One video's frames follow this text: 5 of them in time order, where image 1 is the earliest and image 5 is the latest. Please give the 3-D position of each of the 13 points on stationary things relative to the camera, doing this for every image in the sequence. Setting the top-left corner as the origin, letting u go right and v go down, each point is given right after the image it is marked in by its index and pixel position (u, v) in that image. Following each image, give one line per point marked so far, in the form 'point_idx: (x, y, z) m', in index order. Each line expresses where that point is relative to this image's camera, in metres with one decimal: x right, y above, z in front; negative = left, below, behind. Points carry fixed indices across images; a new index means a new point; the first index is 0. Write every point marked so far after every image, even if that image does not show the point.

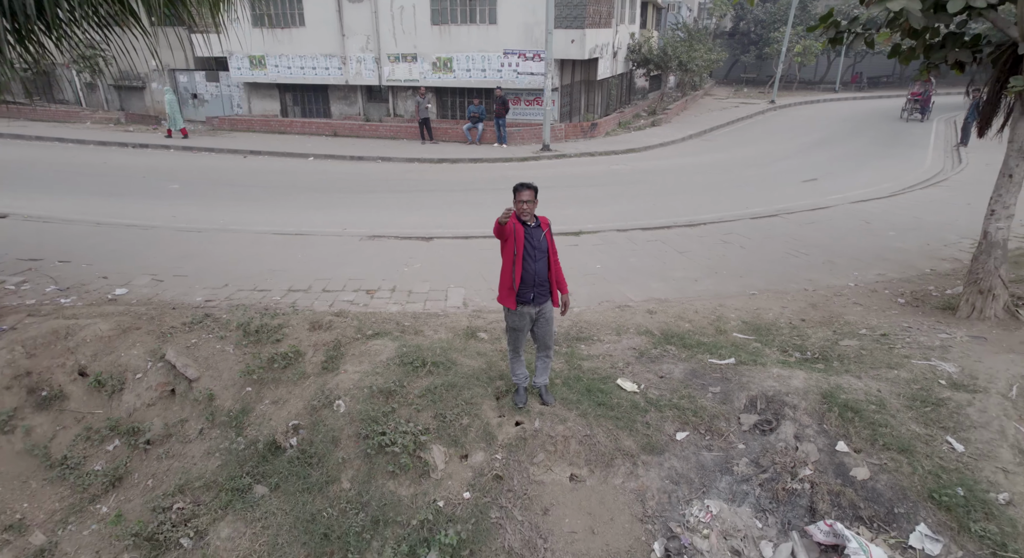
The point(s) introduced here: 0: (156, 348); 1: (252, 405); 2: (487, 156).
0: (-2.6, -0.5, +3.9) m
1: (-1.7, -0.8, +3.5) m
2: (-0.6, +2.8, +12.0) m
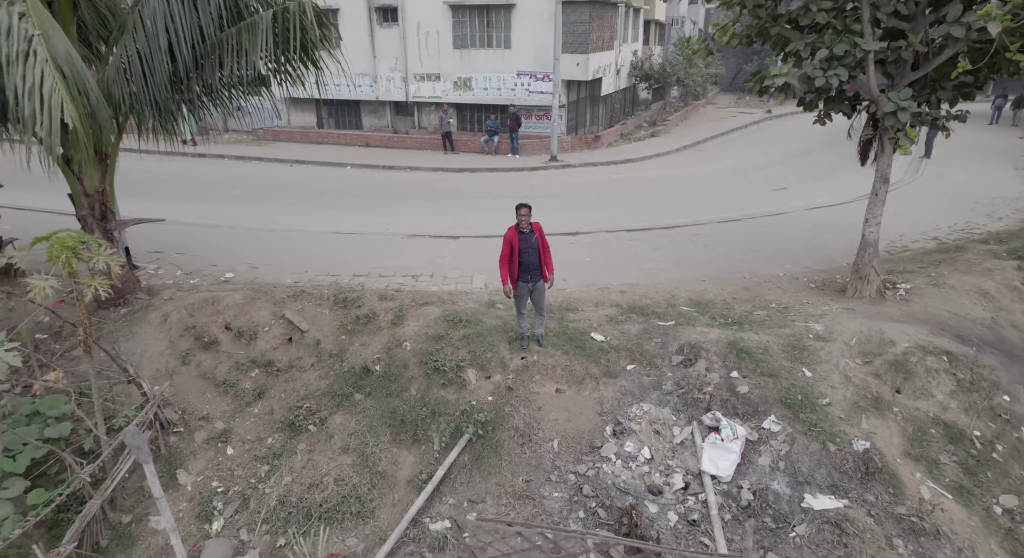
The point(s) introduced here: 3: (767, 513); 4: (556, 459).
0: (-2.5, -0.3, +5.6) m
1: (-1.6, -0.7, +5.2) m
2: (-0.3, +2.9, +13.7) m
3: (+1.8, -1.6, +3.7) m
4: (+0.3, -1.4, +4.1) m
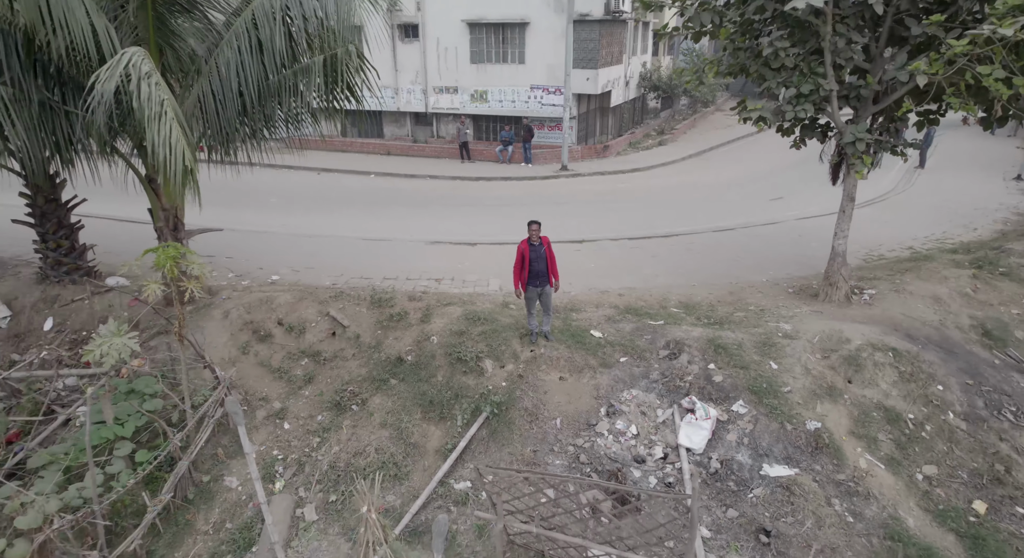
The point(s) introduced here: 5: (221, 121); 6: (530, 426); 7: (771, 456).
0: (-2.3, -0.4, +6.5) m
1: (-1.5, -0.7, +6.1) m
2: (+0.1, +2.9, +14.6) m
3: (+1.9, -1.7, +4.5) m
4: (+0.4, -1.5, +5.0) m
5: (-3.2, +1.7, +5.9) m
6: (+0.2, -1.4, +5.1) m
7: (+2.3, -1.5, +4.7) m
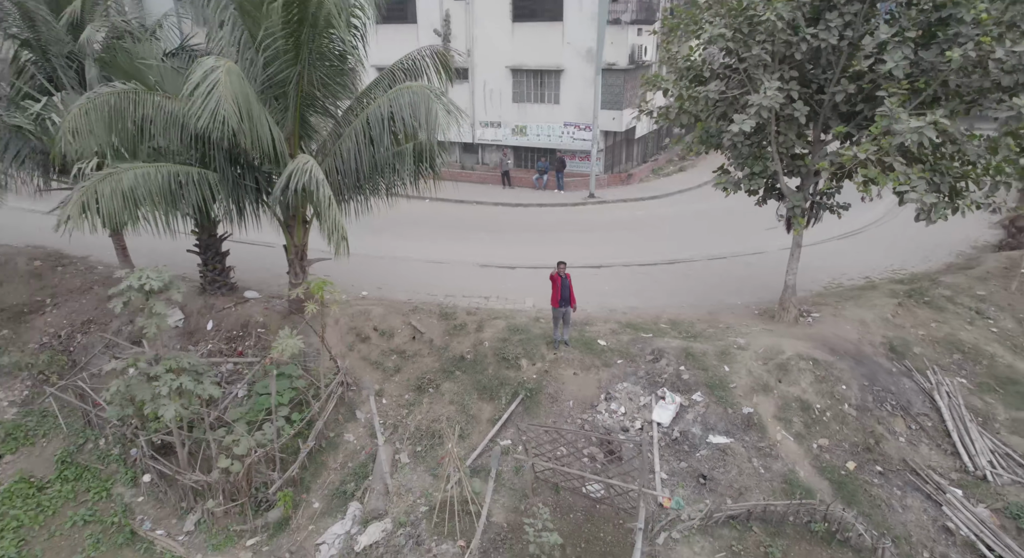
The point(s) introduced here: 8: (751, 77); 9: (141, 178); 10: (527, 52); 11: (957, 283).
0: (-1.8, -0.7, +9.0) m
1: (-1.0, -1.0, +8.6) m
2: (+1.2, +2.5, +16.9) m
3: (+2.2, -2.1, +6.8) m
4: (+0.8, -1.8, +7.3) m
5: (-2.7, +1.4, +8.5) m
6: (+0.6, -1.8, +7.4) m
7: (+2.6, -1.9, +6.9) m
8: (+3.2, +2.8, +7.2) m
9: (-4.7, +1.3, +6.7) m
10: (+0.5, +7.5, +17.6) m
11: (+7.7, -0.1, +9.2) m
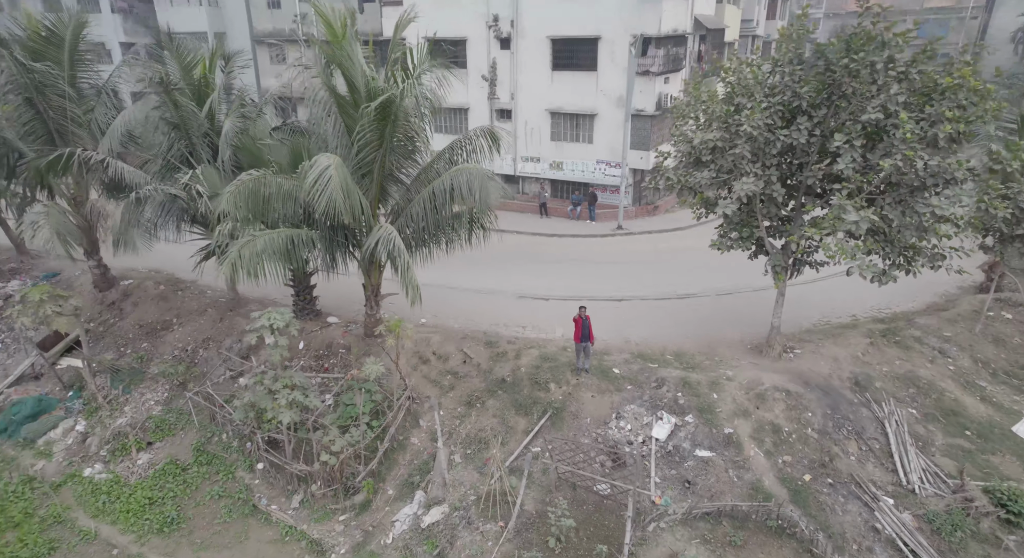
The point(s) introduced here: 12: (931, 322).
0: (-1.2, -1.4, +11.2) m
1: (-0.4, -1.8, +10.7) m
2: (+2.5, +1.7, +18.8) m
3: (+2.7, -2.8, +8.6) m
4: (+1.3, -2.6, +9.3) m
5: (-2.1, +0.7, +10.7) m
6: (+1.1, -2.5, +9.4) m
7: (+3.1, -2.7, +8.7) m
8: (+3.8, +2.0, +9.0) m
9: (-4.2, +0.6, +9.1) m
10: (+1.9, +6.7, +19.5) m
11: (+8.3, -0.9, +10.6) m
12: (+8.5, -0.9, +10.8) m
